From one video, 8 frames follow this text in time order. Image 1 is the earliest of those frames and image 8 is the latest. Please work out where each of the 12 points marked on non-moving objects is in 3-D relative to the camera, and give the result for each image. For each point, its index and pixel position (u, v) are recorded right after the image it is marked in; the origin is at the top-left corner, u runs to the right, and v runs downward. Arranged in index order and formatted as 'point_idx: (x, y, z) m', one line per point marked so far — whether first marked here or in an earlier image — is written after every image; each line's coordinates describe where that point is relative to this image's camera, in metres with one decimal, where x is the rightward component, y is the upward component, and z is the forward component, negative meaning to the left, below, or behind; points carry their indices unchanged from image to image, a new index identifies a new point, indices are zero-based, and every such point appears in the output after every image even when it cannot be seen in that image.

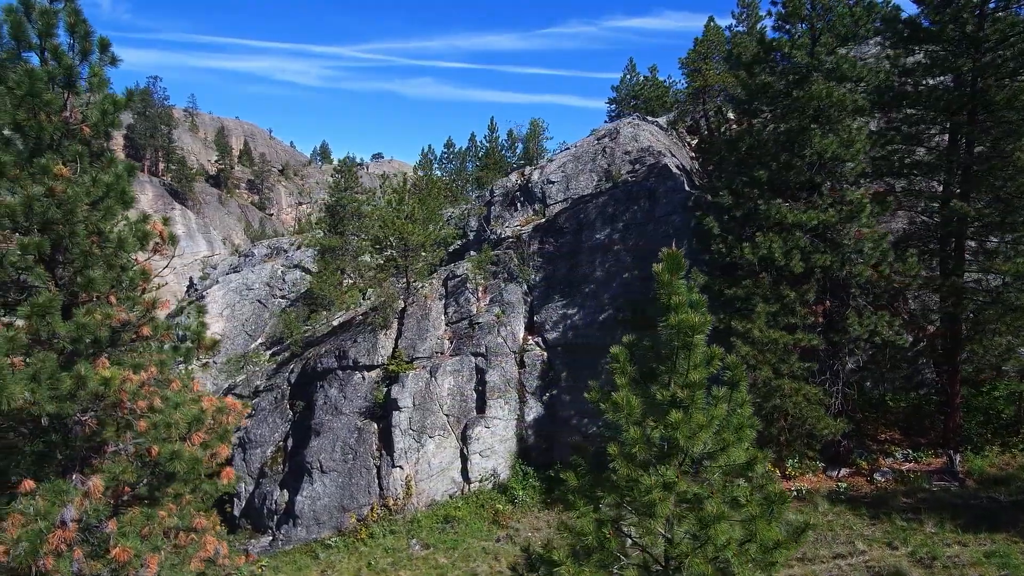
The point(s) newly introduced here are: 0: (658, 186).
0: (+5.5, +3.8, +14.7) m
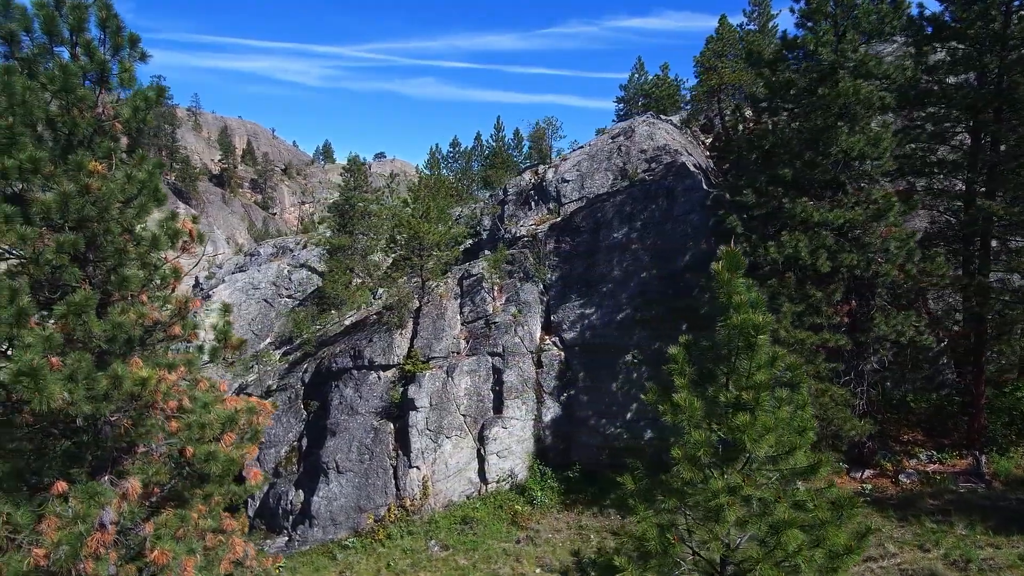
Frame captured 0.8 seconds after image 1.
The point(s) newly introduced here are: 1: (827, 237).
0: (+6.1, +3.8, +14.6) m
1: (+8.6, +1.4, +10.7) m
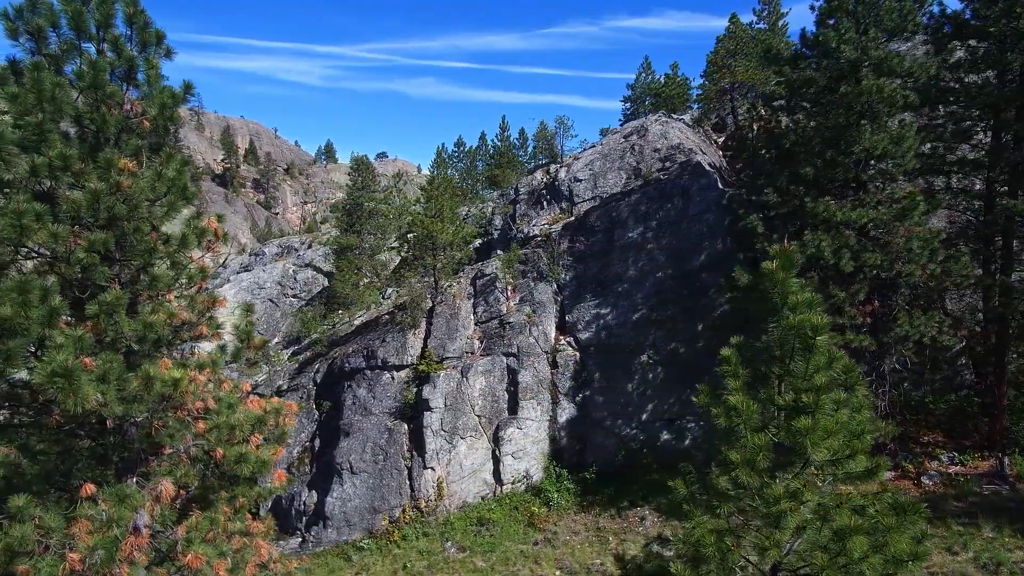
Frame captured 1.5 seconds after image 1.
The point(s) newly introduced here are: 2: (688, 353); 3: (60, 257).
0: (+6.7, +3.9, +14.5) m
1: (+9.1, +1.4, +10.6) m
2: (+6.2, -2.3, +13.9) m
3: (-6.3, +0.4, +5.5) m
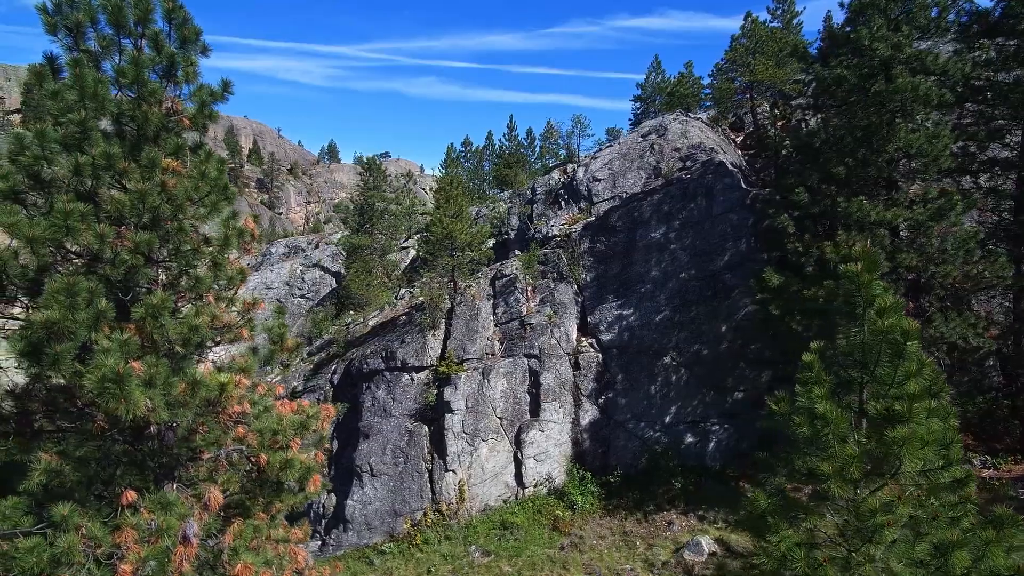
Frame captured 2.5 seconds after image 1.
0: (+7.4, +3.8, +14.3) m
1: (+9.9, +1.3, +10.4) m
2: (+7.0, -2.3, +13.8) m
3: (-5.6, +0.4, +5.4) m
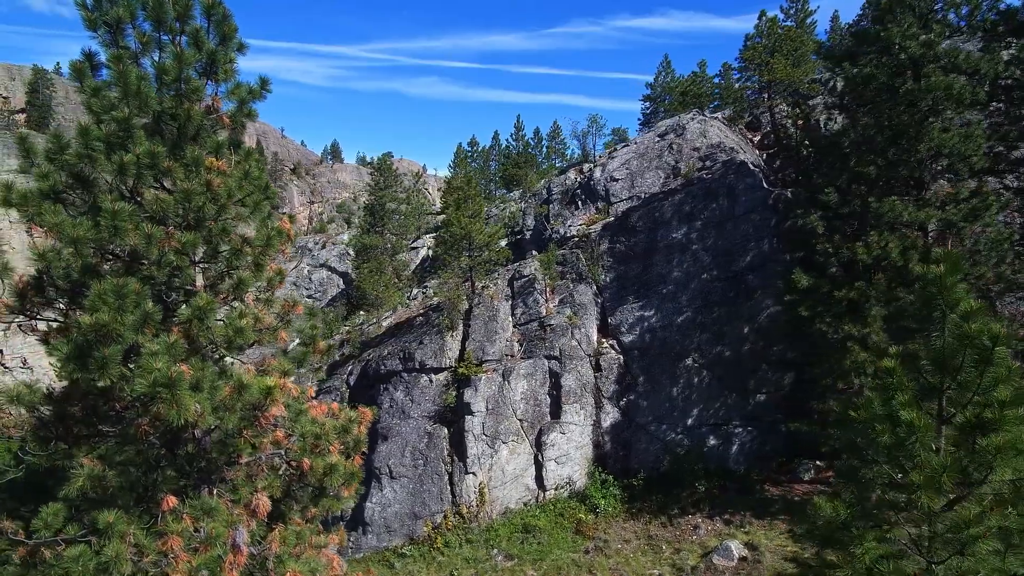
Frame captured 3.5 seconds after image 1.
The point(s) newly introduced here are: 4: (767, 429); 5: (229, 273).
0: (+8.2, +3.8, +14.2) m
1: (+10.6, +1.3, +10.2) m
2: (+7.7, -2.4, +13.6) m
3: (-4.9, +0.4, +5.3) m
4: (+8.7, -4.8, +13.3) m
5: (-4.5, +0.2, +6.1) m
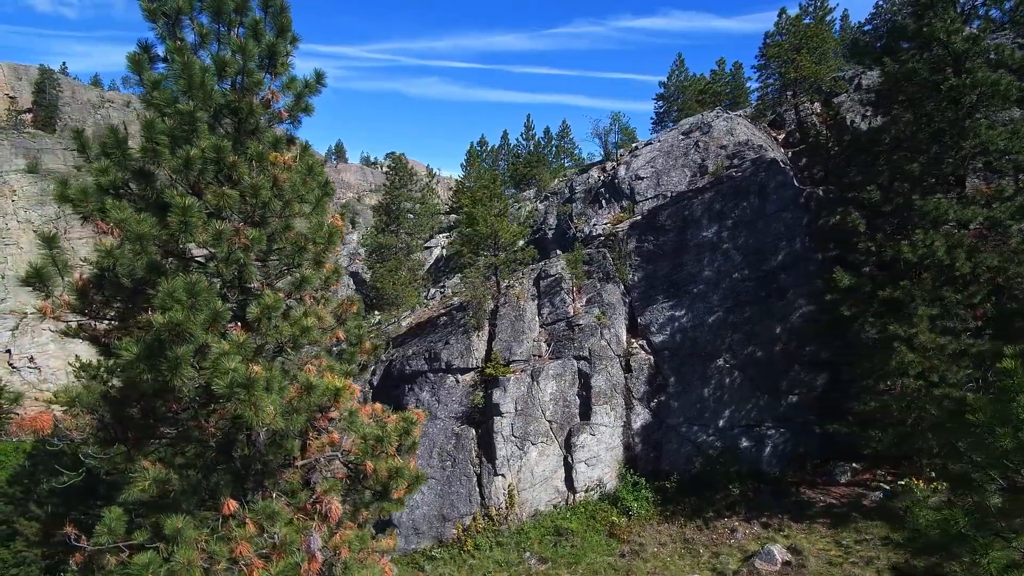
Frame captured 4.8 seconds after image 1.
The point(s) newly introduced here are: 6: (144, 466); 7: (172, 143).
0: (+9.2, +3.8, +14.0) m
1: (+11.6, +1.3, +10.0) m
2: (+8.7, -2.4, +13.5) m
3: (-3.9, +0.4, +5.1) m
4: (+9.7, -4.8, +13.2) m
5: (-3.5, +0.3, +6.0) m
6: (-4.9, -2.4, +5.2) m
7: (-4.9, +2.0, +5.5) m
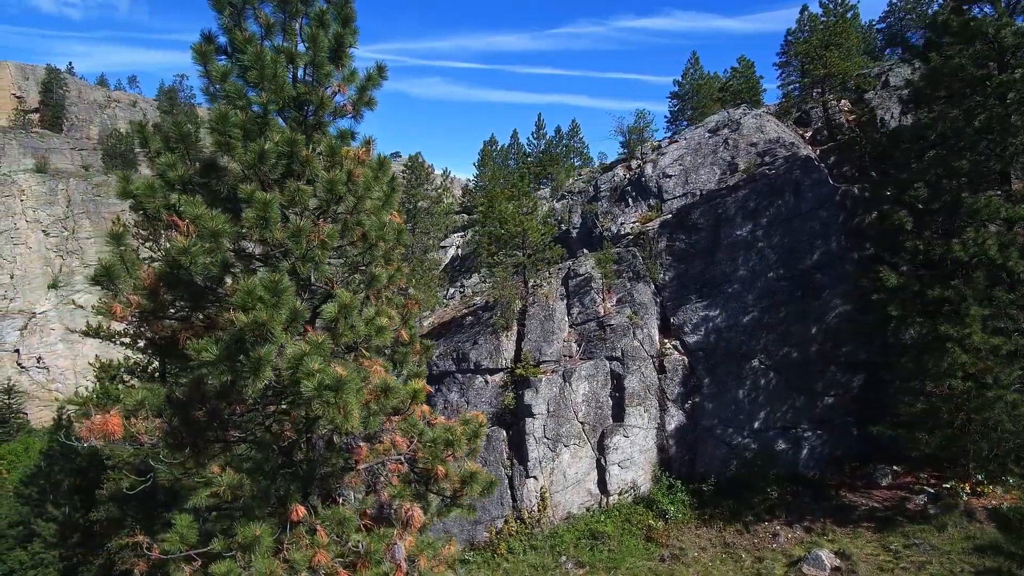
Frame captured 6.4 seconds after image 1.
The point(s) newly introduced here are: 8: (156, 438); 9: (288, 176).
0: (+10.3, +3.8, +13.8) m
1: (+12.7, +1.3, +9.8) m
2: (+9.8, -2.3, +13.2) m
3: (-2.8, +0.4, +4.9) m
4: (+10.8, -4.8, +12.9) m
5: (-2.4, +0.3, +5.8) m
6: (-3.9, -2.3, +5.0) m
7: (-3.8, +2.1, +5.3) m
8: (-4.7, -2.0, +5.2) m
9: (-3.2, +1.5, +5.2) m
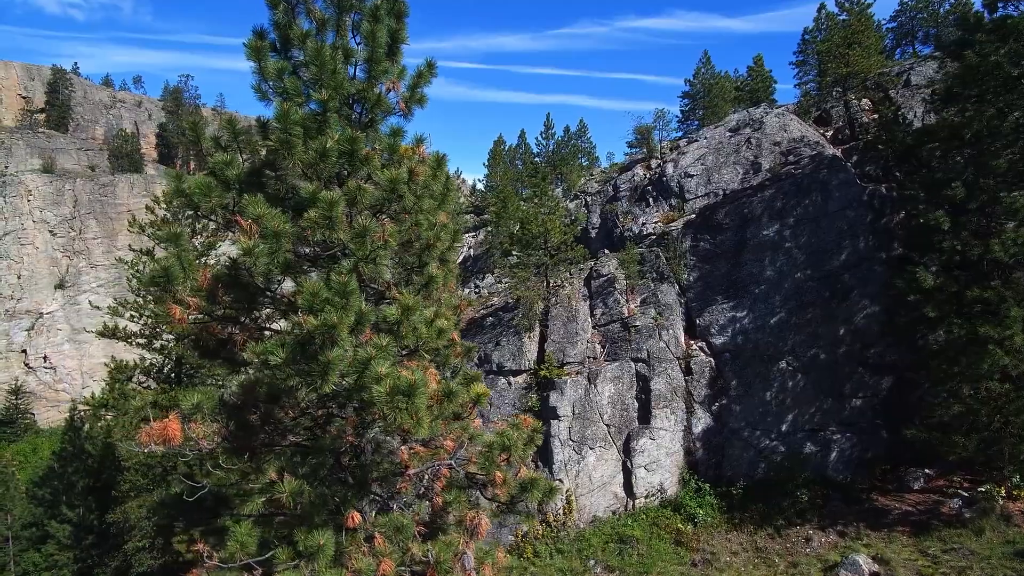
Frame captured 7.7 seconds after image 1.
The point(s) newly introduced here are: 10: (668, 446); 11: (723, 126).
0: (+11.1, +3.8, +13.6) m
1: (+13.5, +1.3, +9.6) m
2: (+10.6, -2.4, +13.1) m
3: (-2.0, +0.4, +4.8) m
4: (+11.6, -4.8, +12.8) m
5: (-1.6, +0.3, +5.7) m
6: (-3.0, -2.4, +4.9) m
7: (-3.0, +2.0, +5.2) m
8: (-3.9, -2.0, +5.1) m
9: (-2.4, +1.5, +5.1) m
10: (+5.2, -5.3, +13.1) m
11: (+9.3, +7.1, +17.3) m
